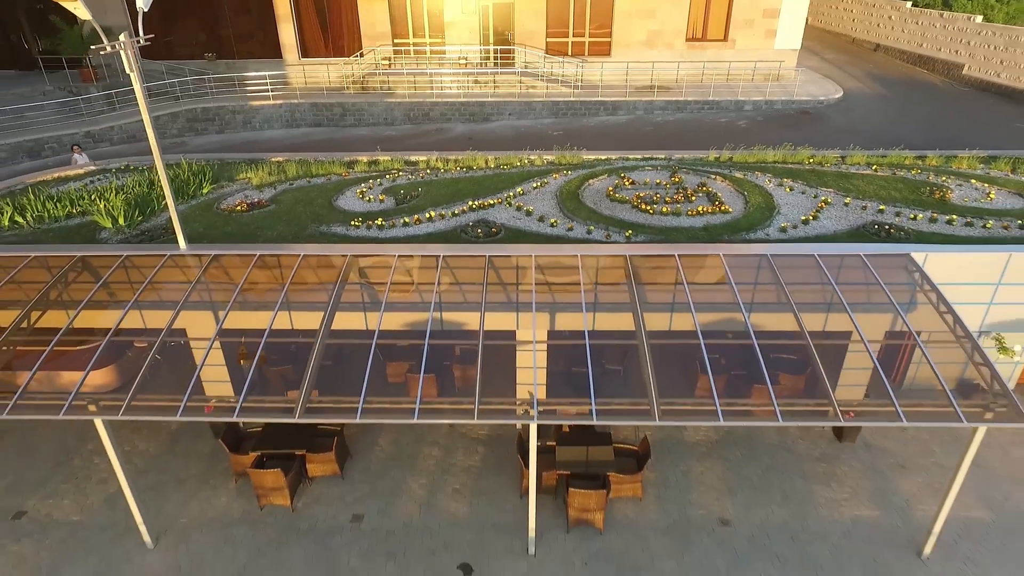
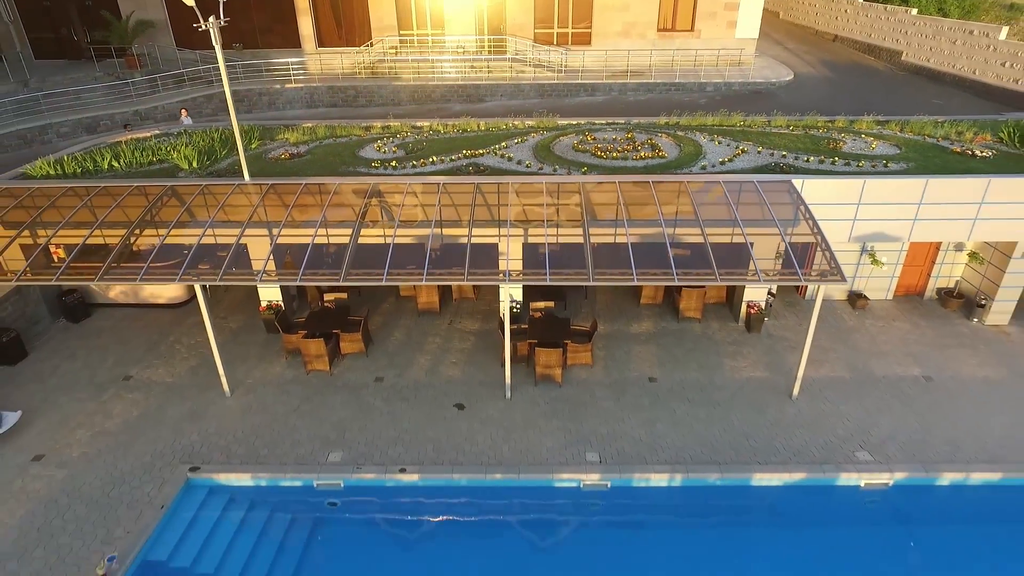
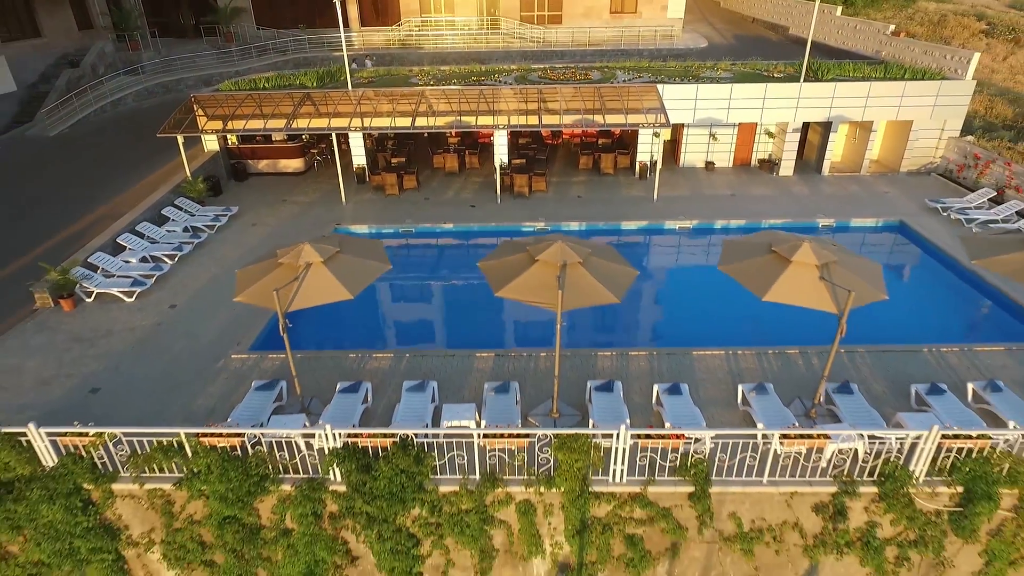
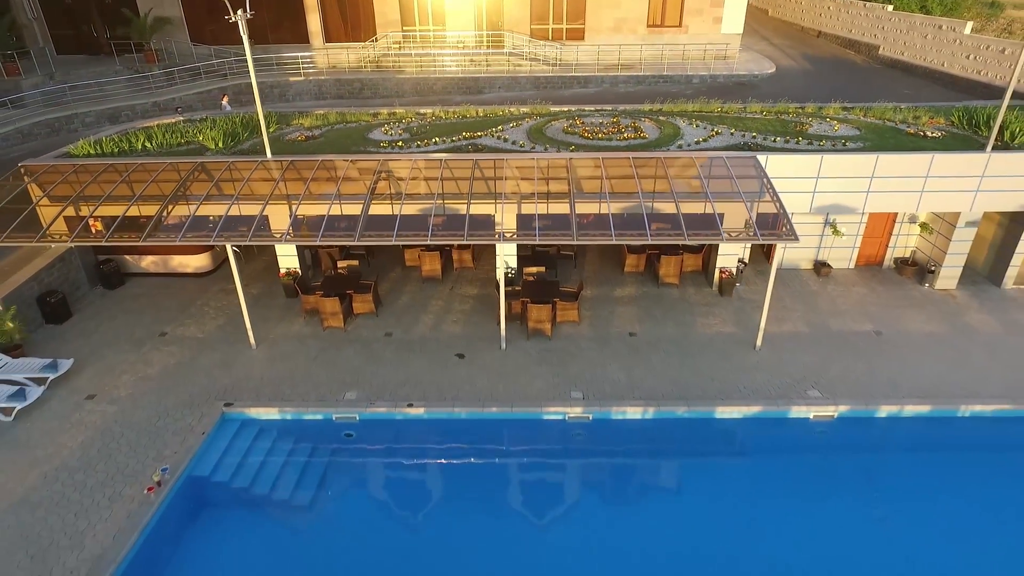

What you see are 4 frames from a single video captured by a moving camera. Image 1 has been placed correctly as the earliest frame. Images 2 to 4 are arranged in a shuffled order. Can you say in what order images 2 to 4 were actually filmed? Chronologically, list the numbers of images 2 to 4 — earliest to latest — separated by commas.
2, 4, 3
